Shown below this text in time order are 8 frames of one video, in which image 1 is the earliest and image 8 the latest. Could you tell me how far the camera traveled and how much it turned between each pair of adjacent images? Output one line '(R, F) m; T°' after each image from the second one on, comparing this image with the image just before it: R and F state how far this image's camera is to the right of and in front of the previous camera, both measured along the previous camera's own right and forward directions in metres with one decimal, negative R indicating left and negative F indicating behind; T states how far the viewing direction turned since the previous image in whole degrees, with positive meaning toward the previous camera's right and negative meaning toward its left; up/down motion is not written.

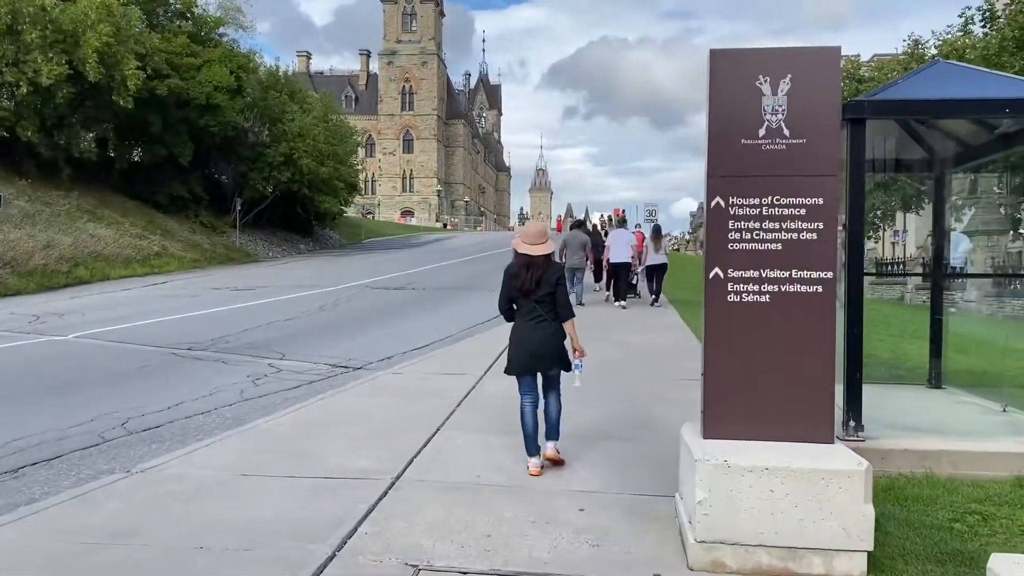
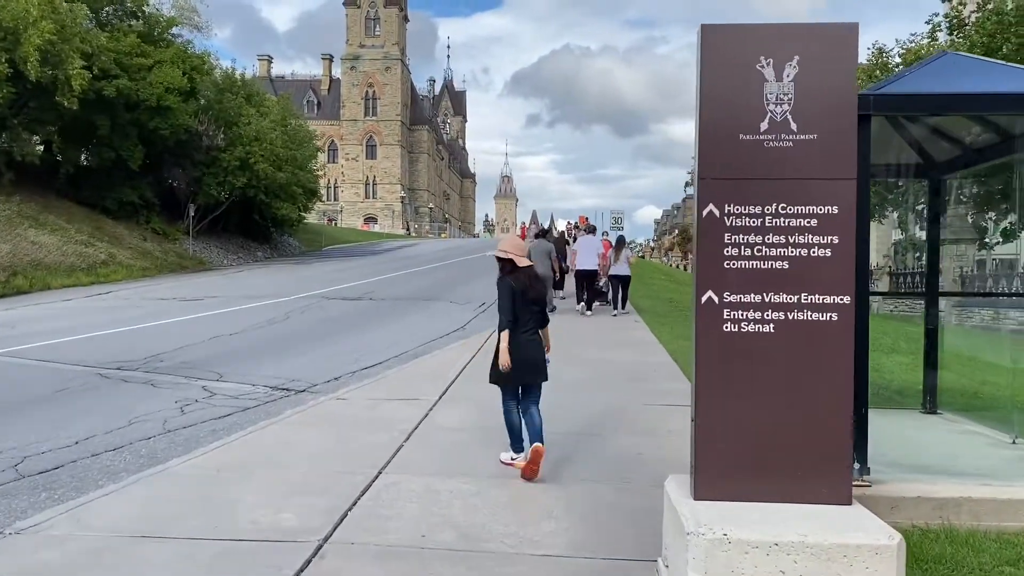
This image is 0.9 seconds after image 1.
(+0.1, +0.9) m; +2°
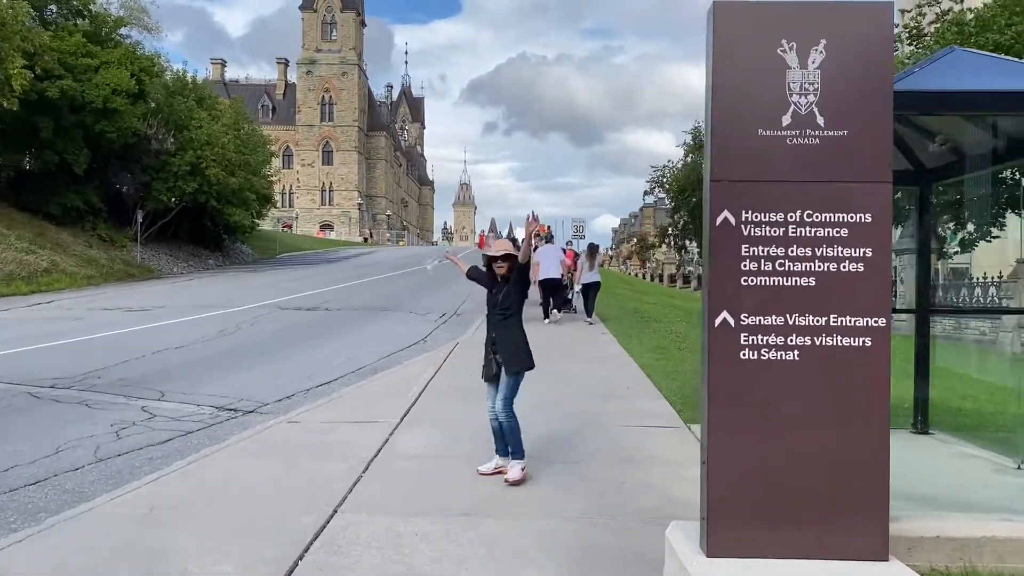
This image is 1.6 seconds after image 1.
(-0.1, +0.6) m; +3°
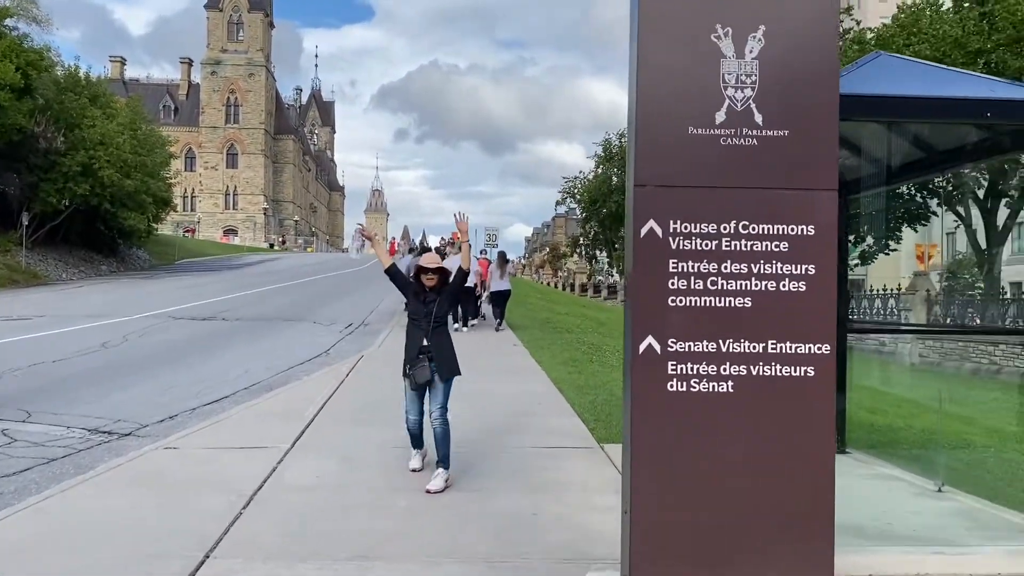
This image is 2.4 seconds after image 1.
(+0.1, +0.5) m; +6°
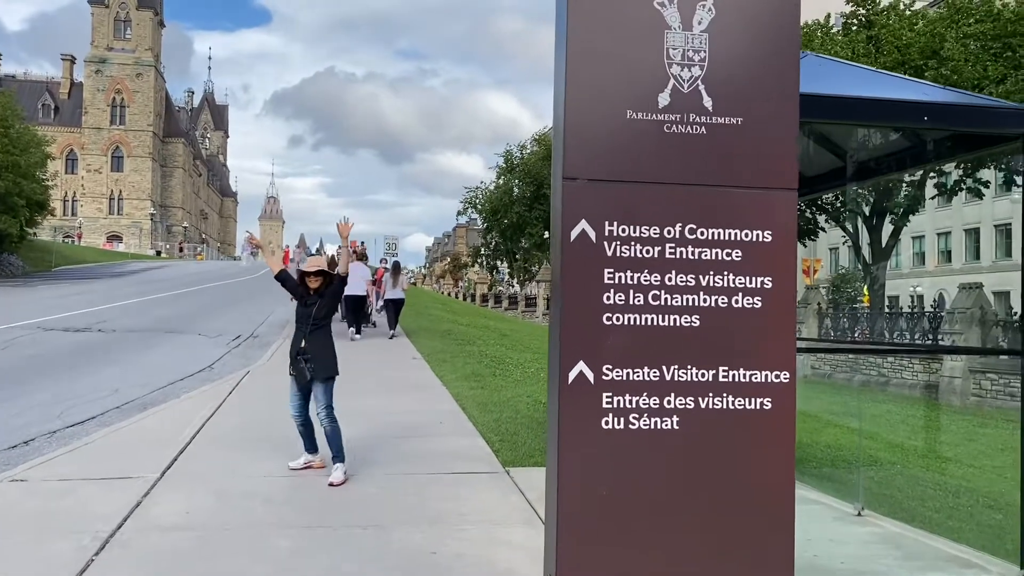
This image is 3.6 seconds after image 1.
(0.0, +0.5) m; +6°
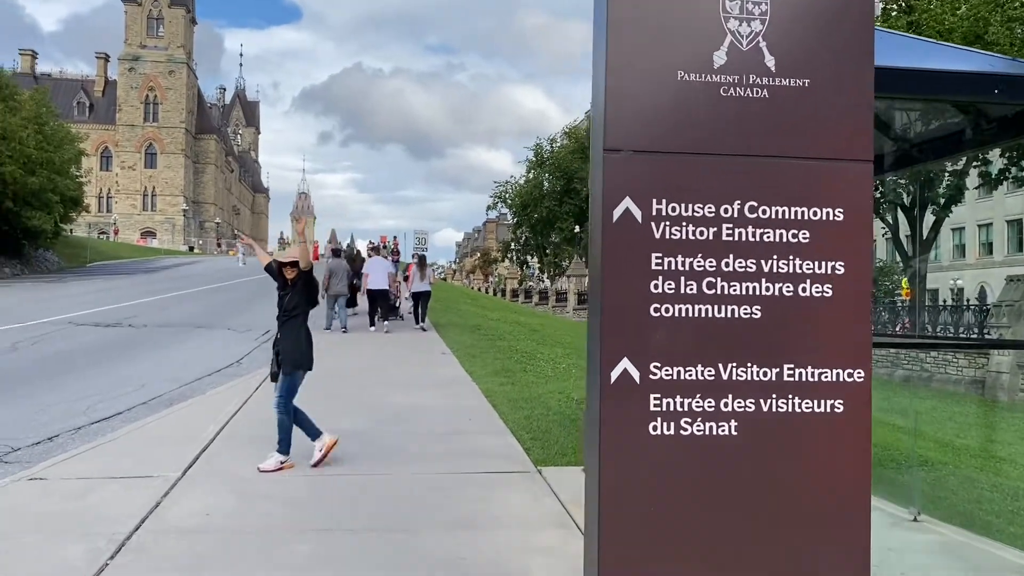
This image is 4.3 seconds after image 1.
(0.0, +0.3) m; -2°
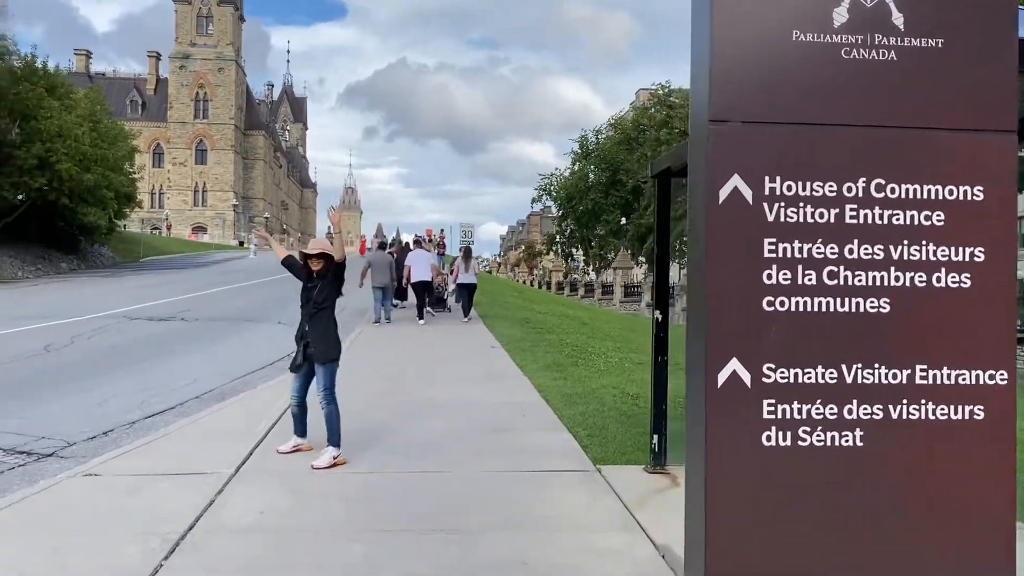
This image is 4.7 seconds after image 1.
(-0.1, +0.2) m; -3°
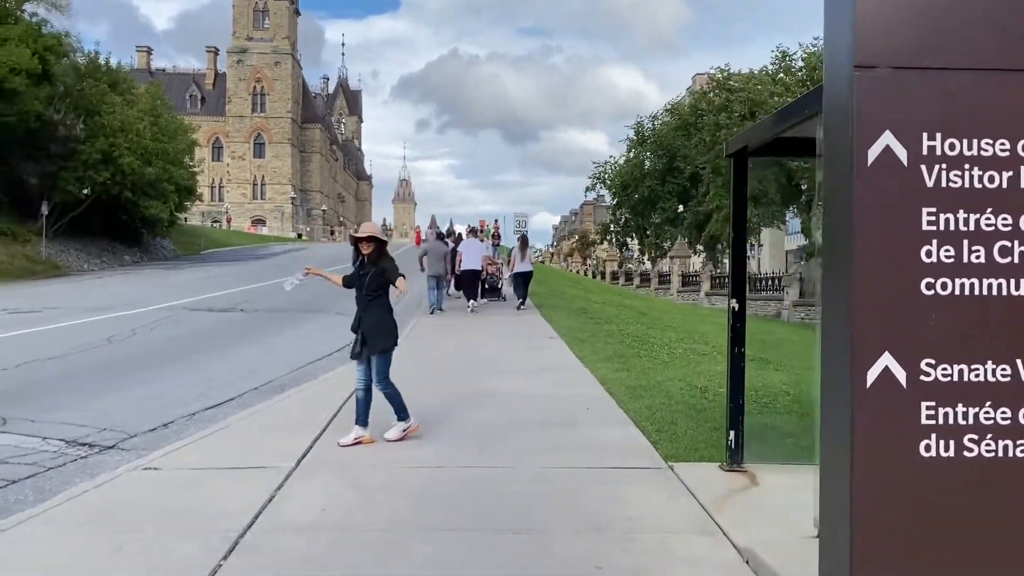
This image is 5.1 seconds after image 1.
(-0.1, +0.3) m; -3°
